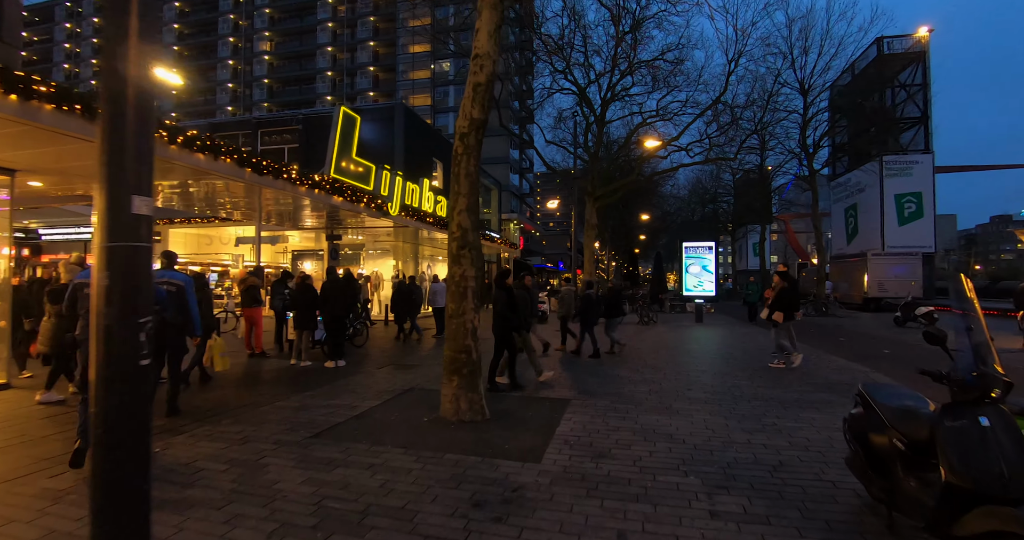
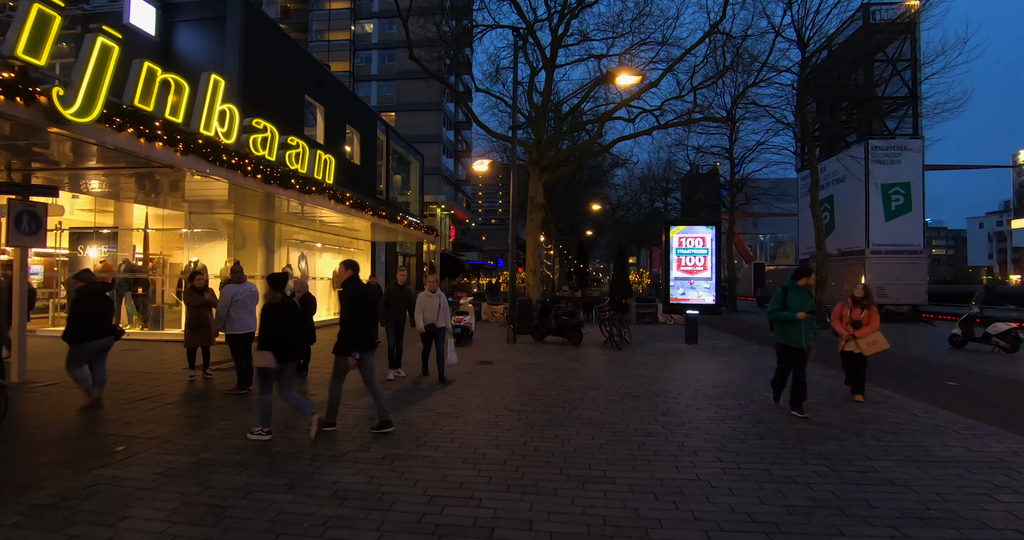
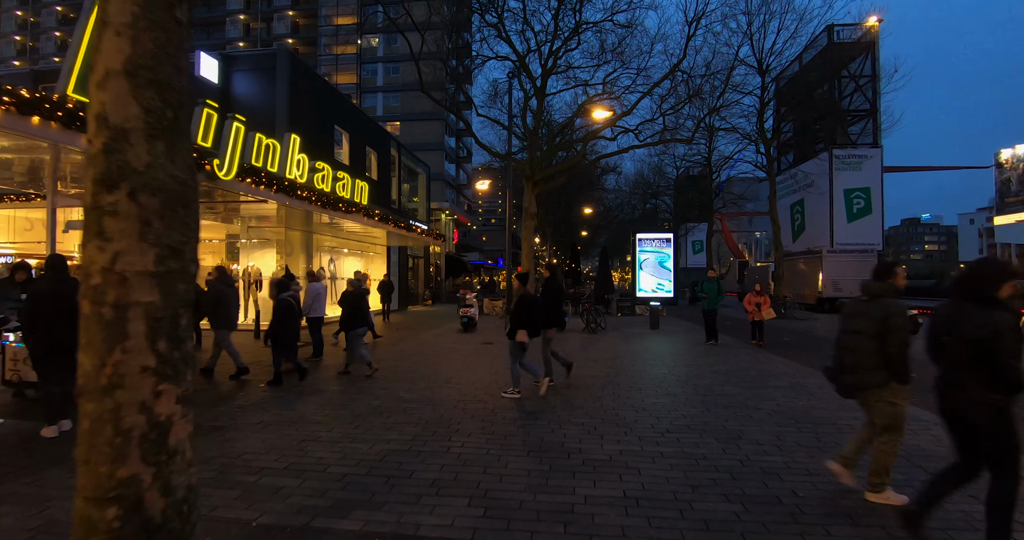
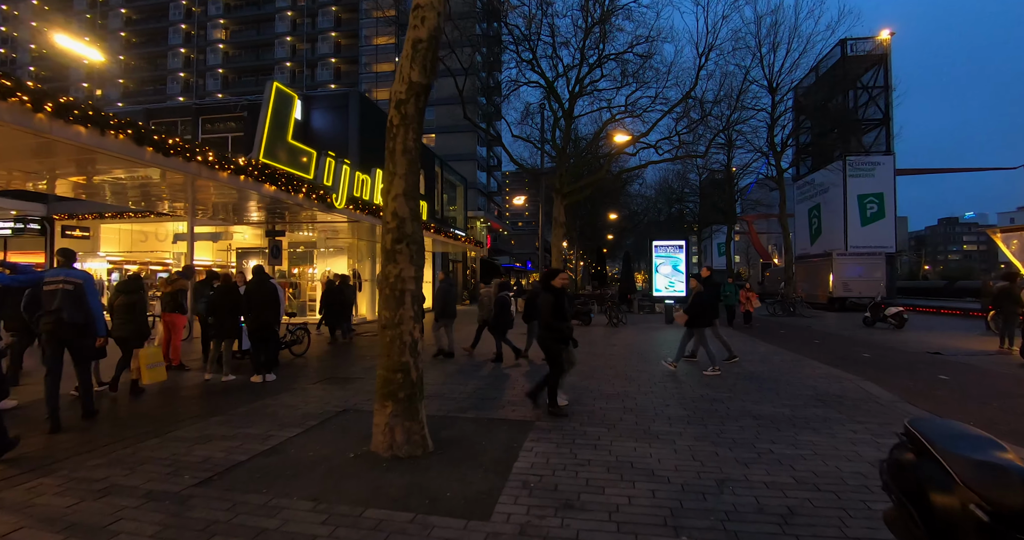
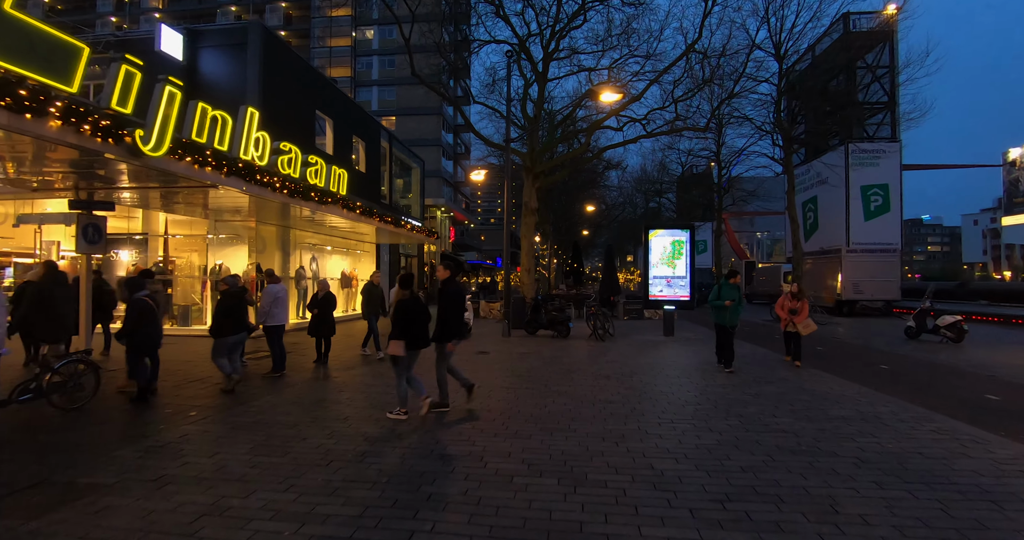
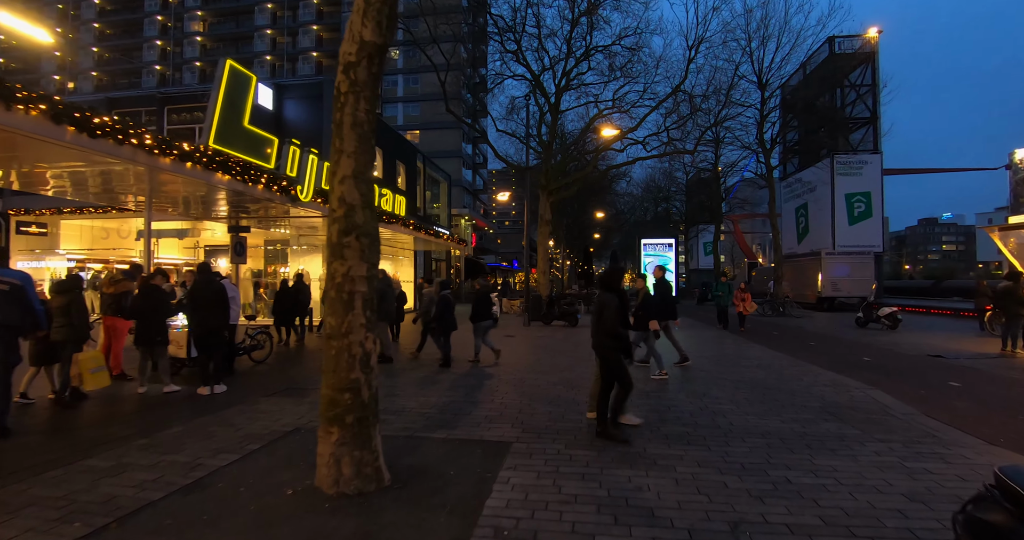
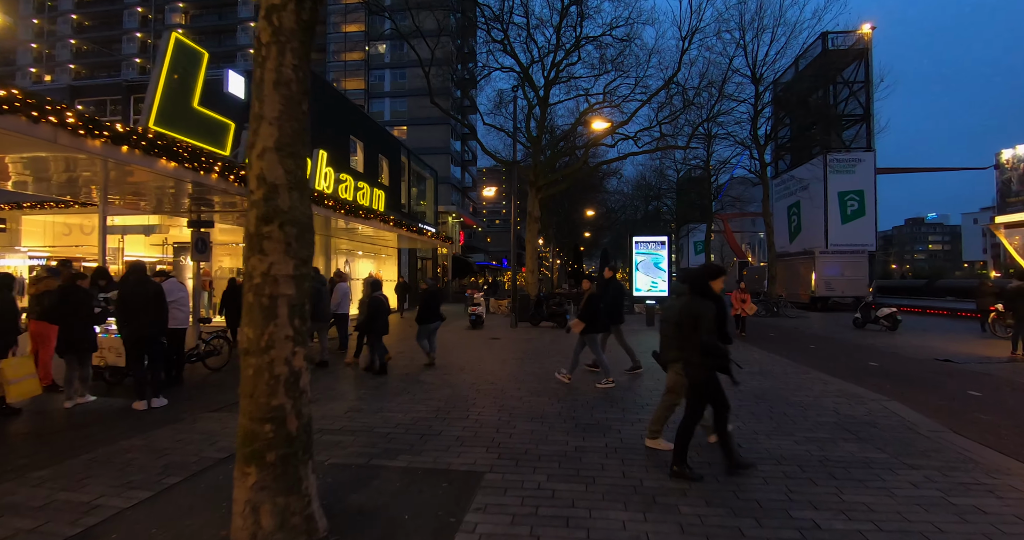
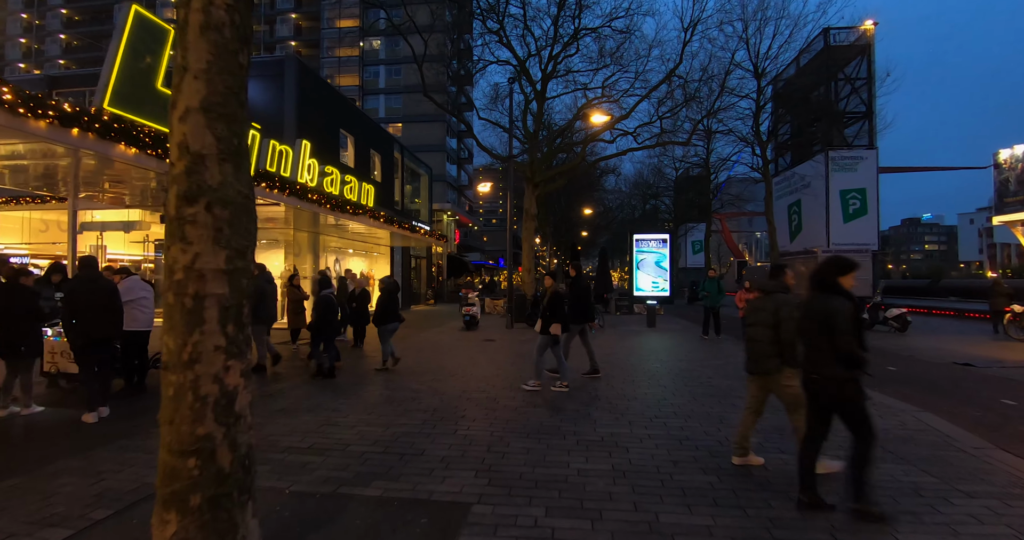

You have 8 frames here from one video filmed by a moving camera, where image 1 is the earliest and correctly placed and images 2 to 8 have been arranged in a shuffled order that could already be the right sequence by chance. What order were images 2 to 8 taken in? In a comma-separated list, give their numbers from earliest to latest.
4, 6, 7, 8, 3, 5, 2
